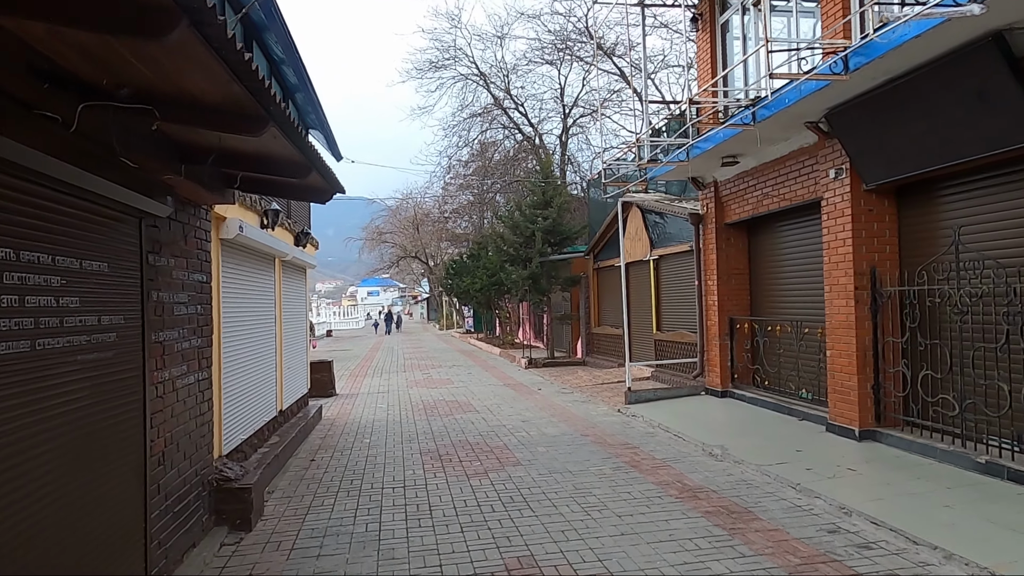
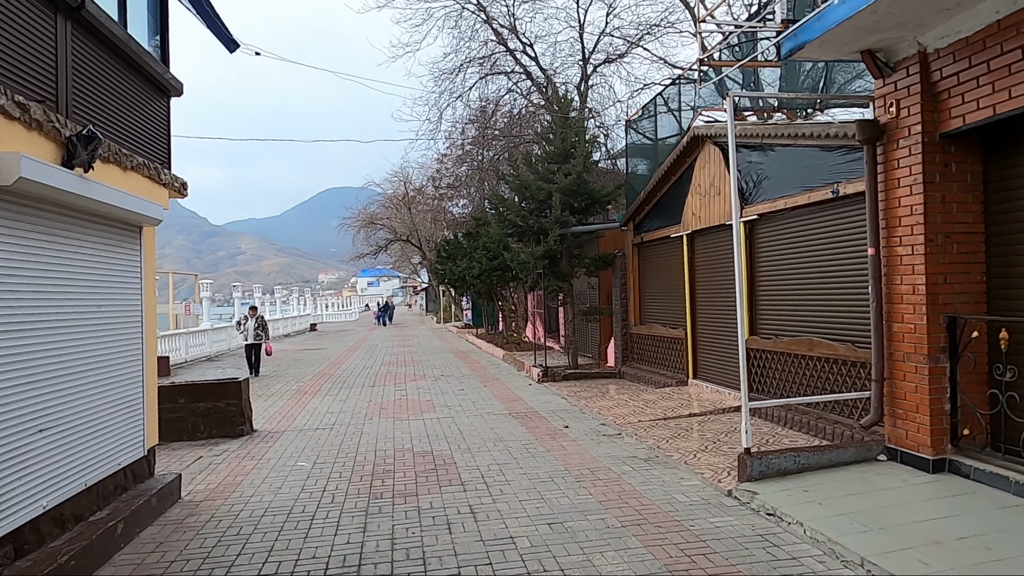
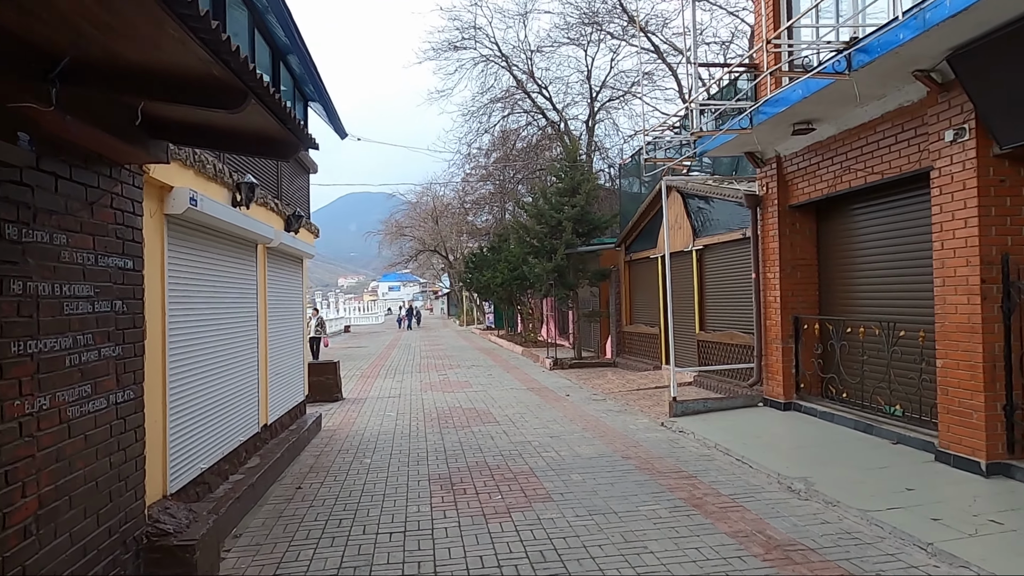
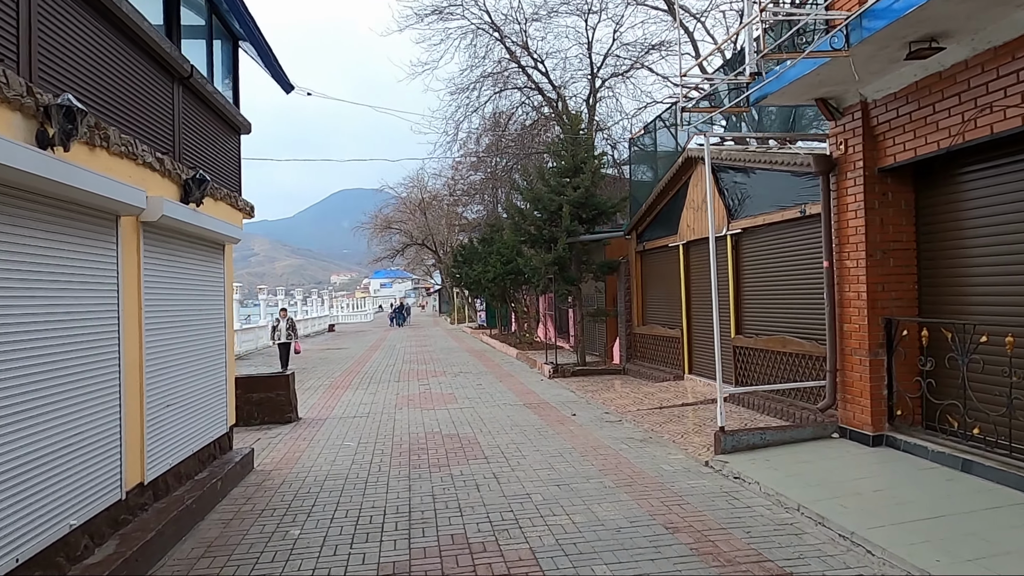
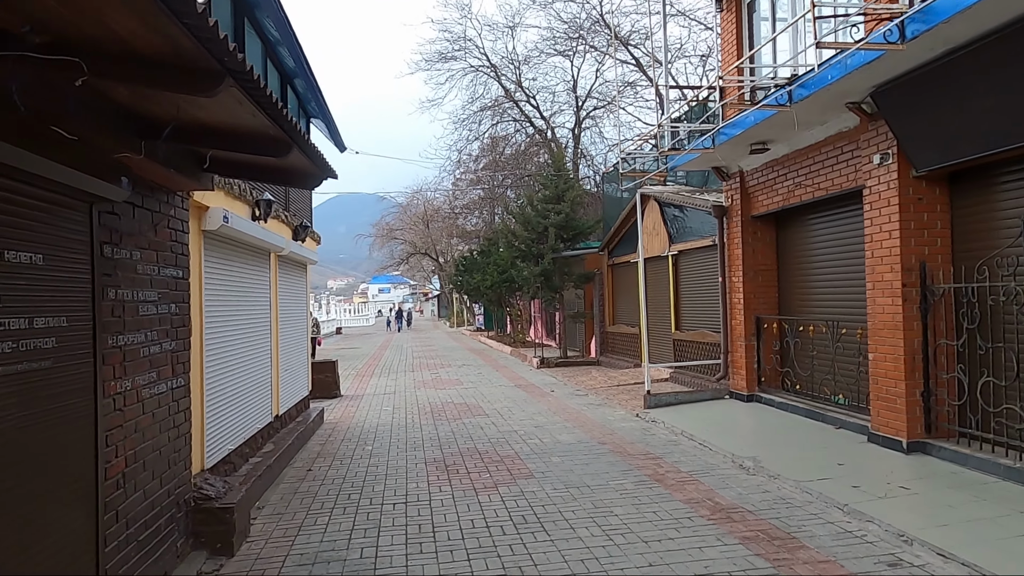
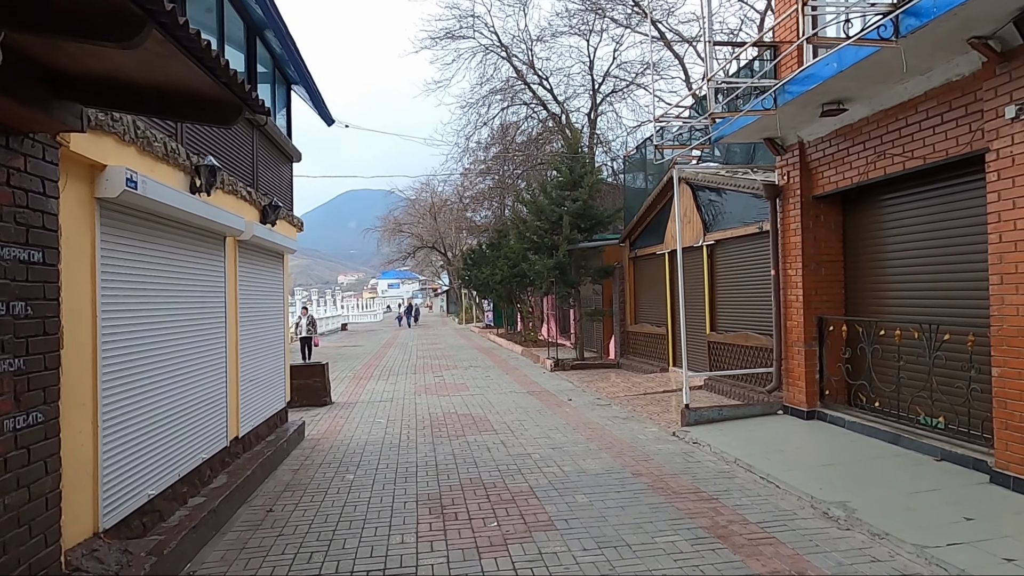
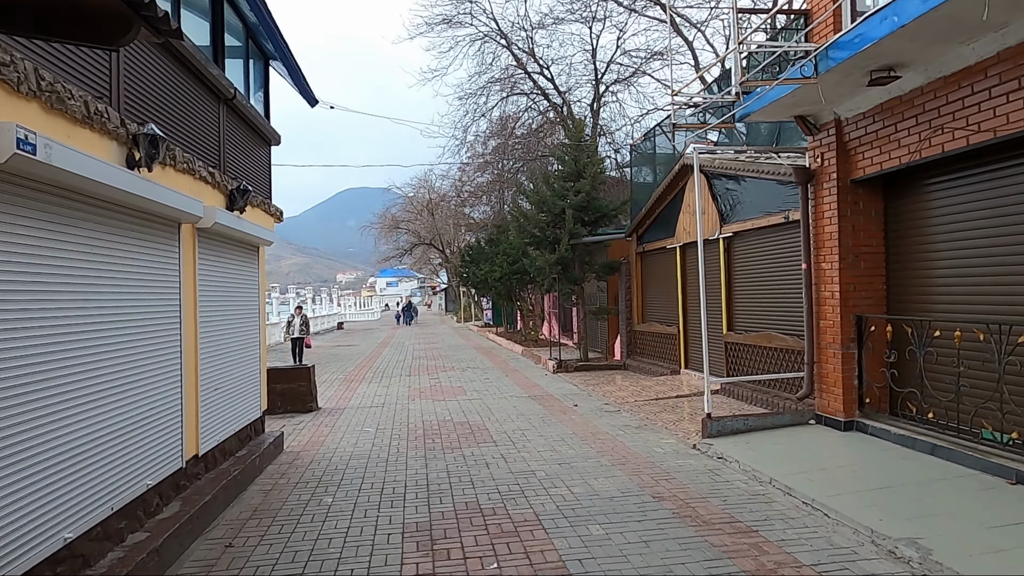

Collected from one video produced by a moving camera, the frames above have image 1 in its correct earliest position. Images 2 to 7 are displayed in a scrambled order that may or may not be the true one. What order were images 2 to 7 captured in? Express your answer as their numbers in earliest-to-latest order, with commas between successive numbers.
5, 3, 6, 7, 4, 2
